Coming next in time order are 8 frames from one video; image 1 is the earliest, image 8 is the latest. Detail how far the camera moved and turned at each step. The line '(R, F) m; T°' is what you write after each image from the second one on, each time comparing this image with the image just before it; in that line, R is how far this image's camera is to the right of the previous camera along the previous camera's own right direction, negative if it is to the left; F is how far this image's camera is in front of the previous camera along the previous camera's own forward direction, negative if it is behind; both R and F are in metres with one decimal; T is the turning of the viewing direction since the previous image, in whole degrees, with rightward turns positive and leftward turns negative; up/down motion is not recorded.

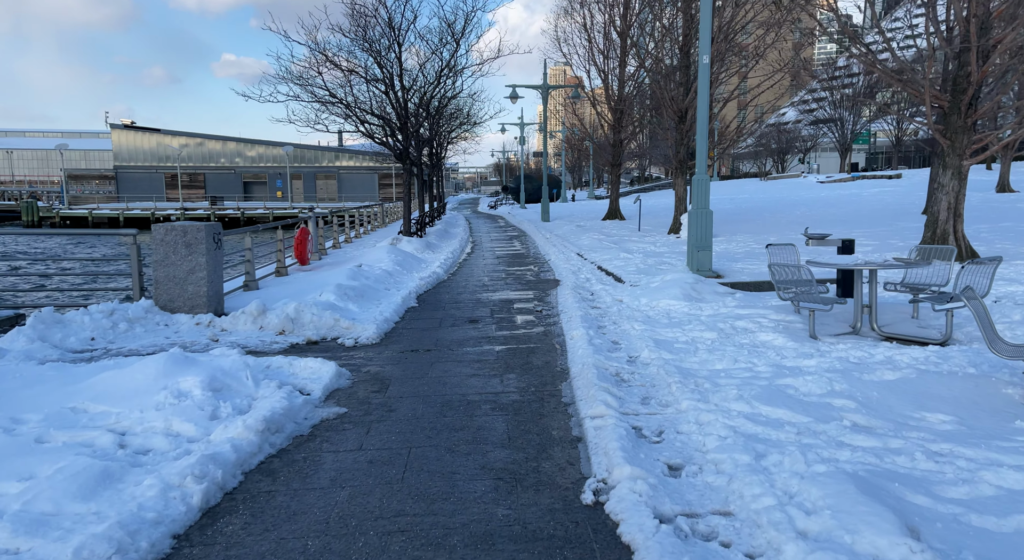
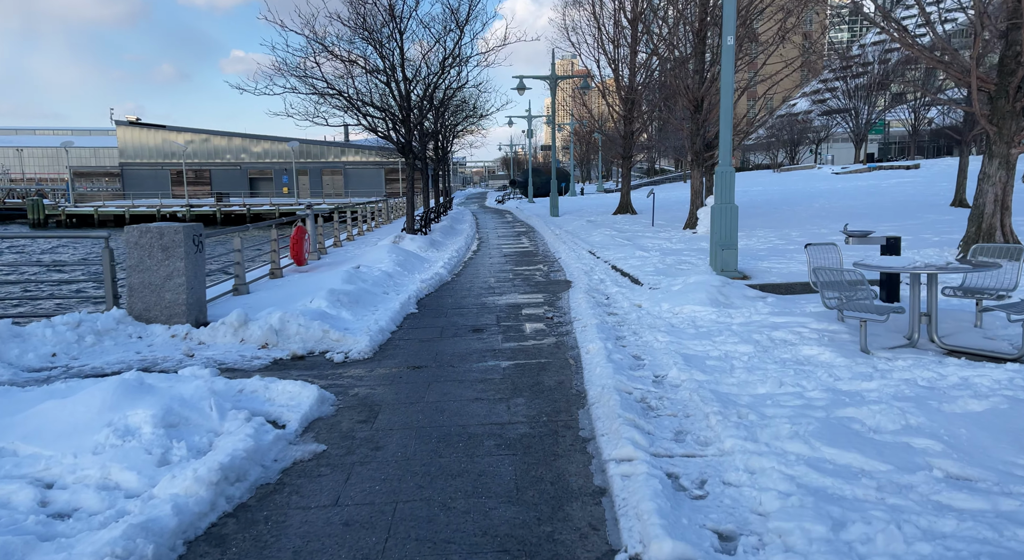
(0.0, +0.9) m; -1°
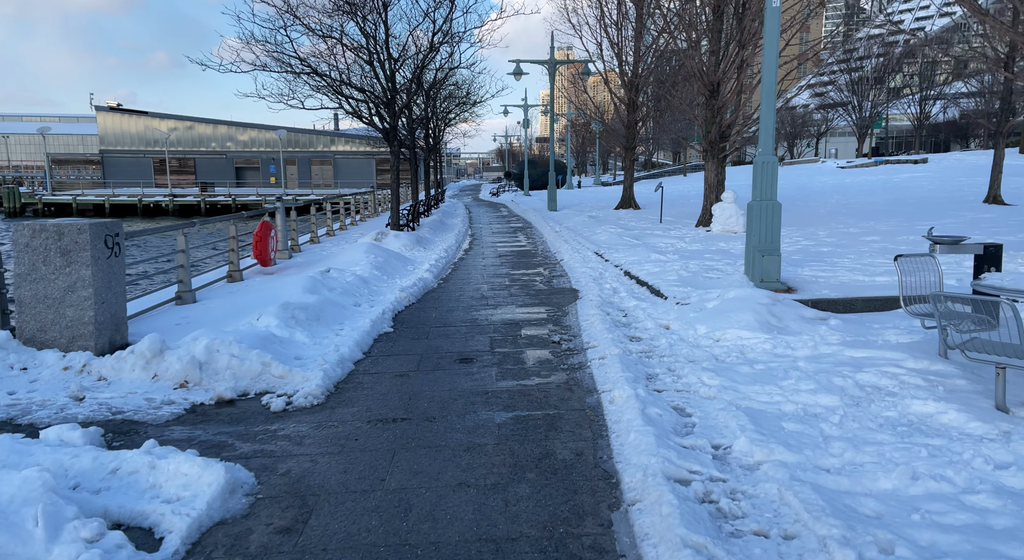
(0.0, +1.8) m; +1°
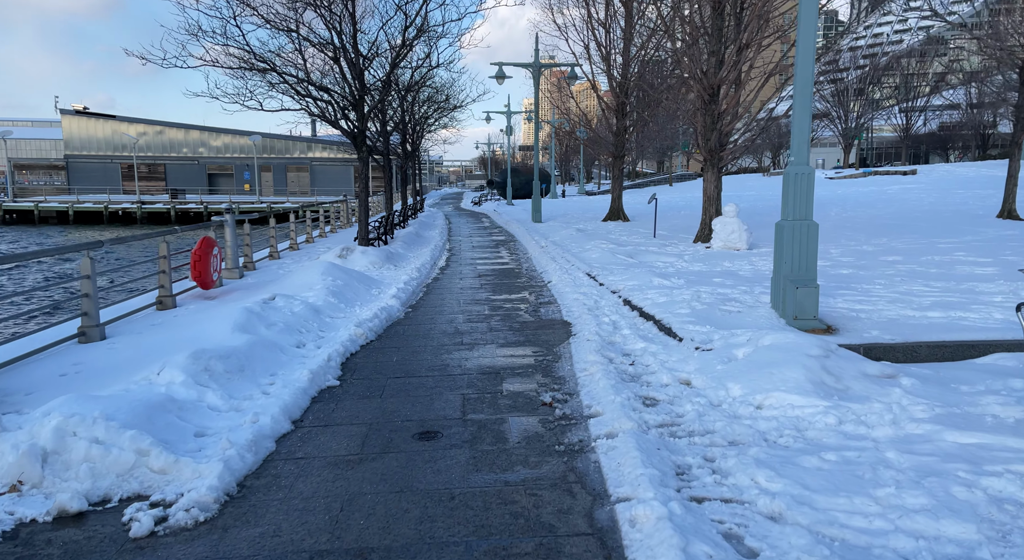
(0.0, +1.7) m; +1°
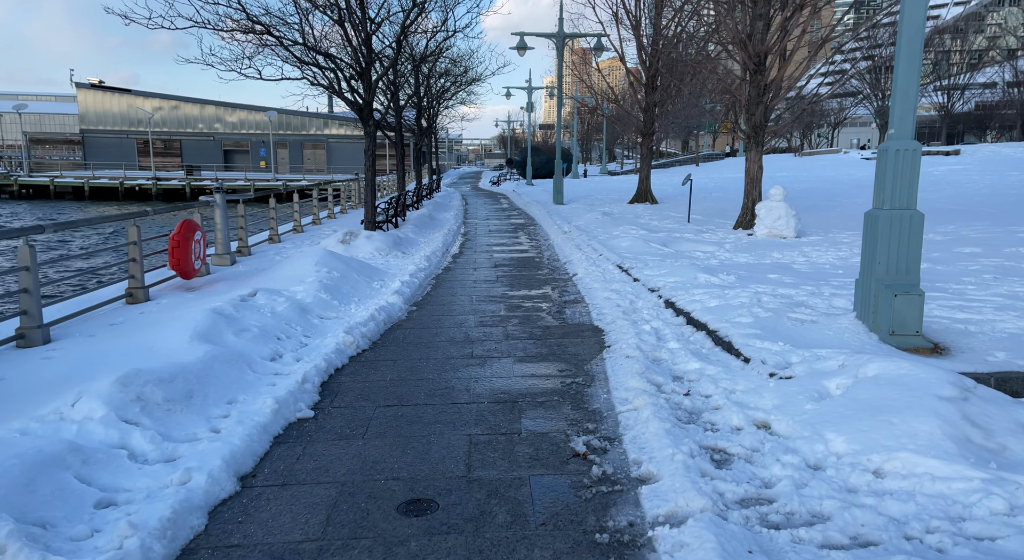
(0.0, +1.4) m; -2°
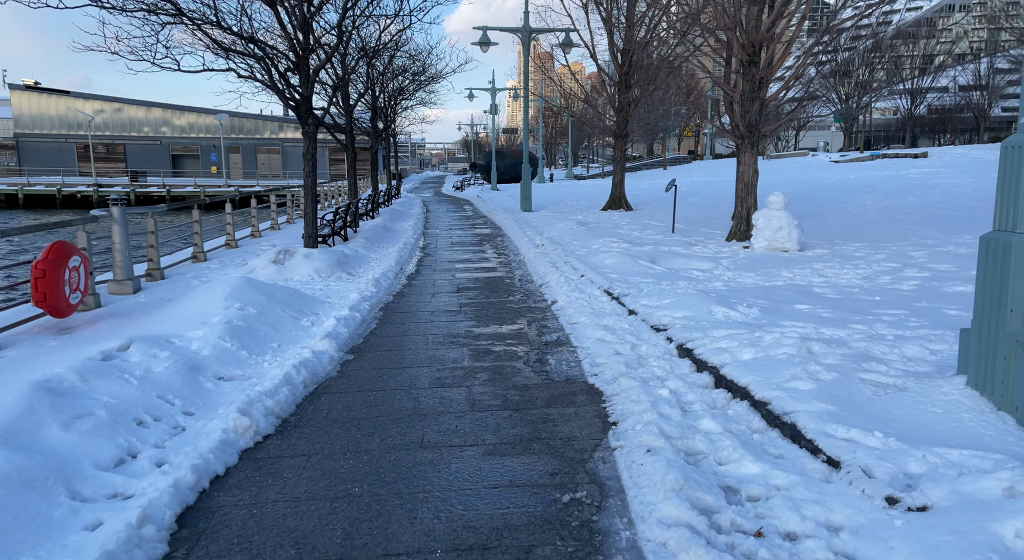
(0.0, +2.0) m; +3°
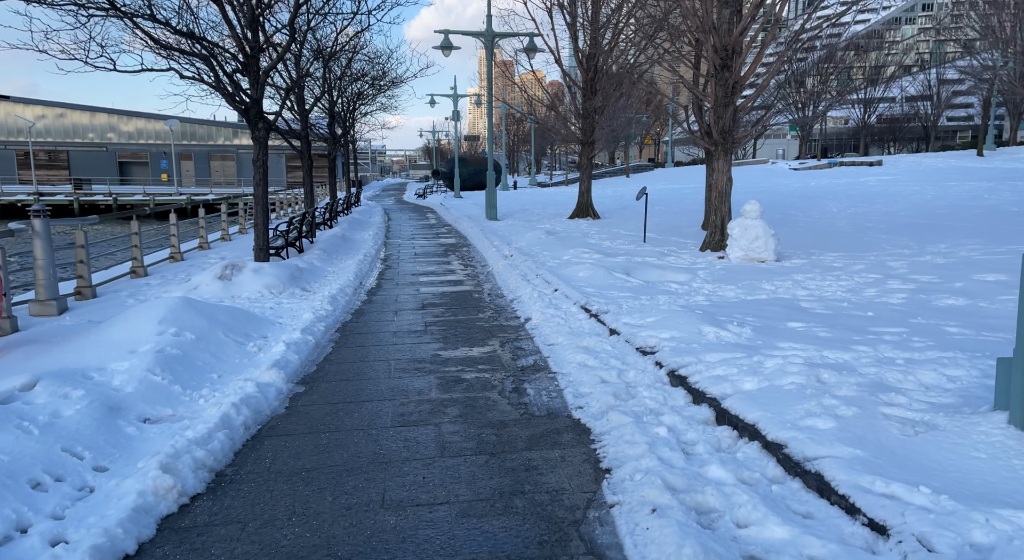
(-0.1, +0.7) m; +3°
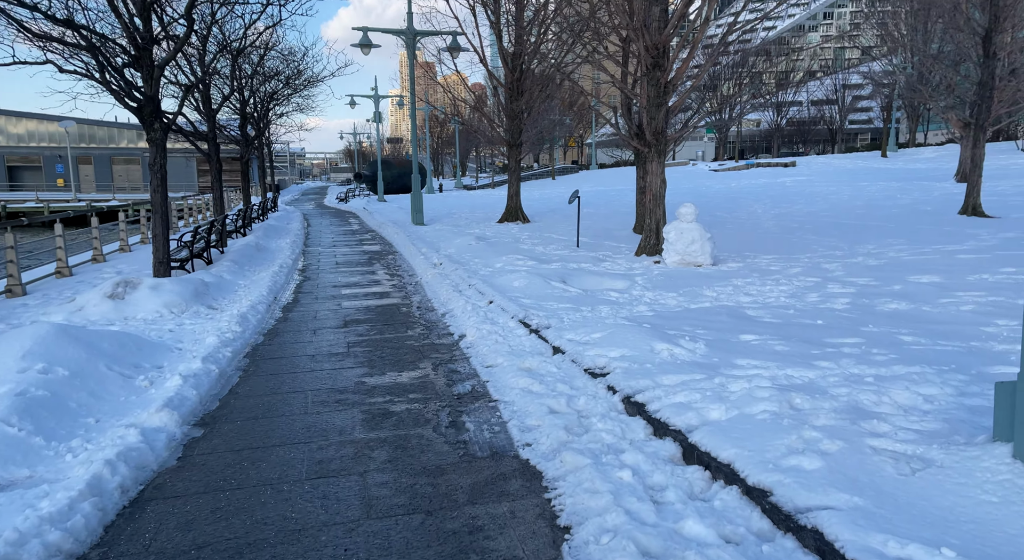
(0.0, +0.7) m; +6°
